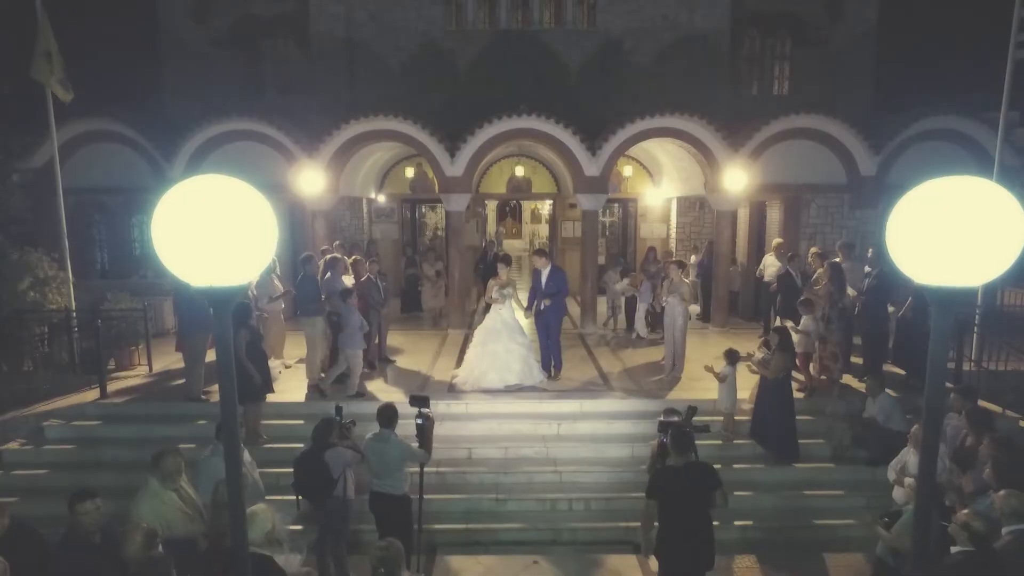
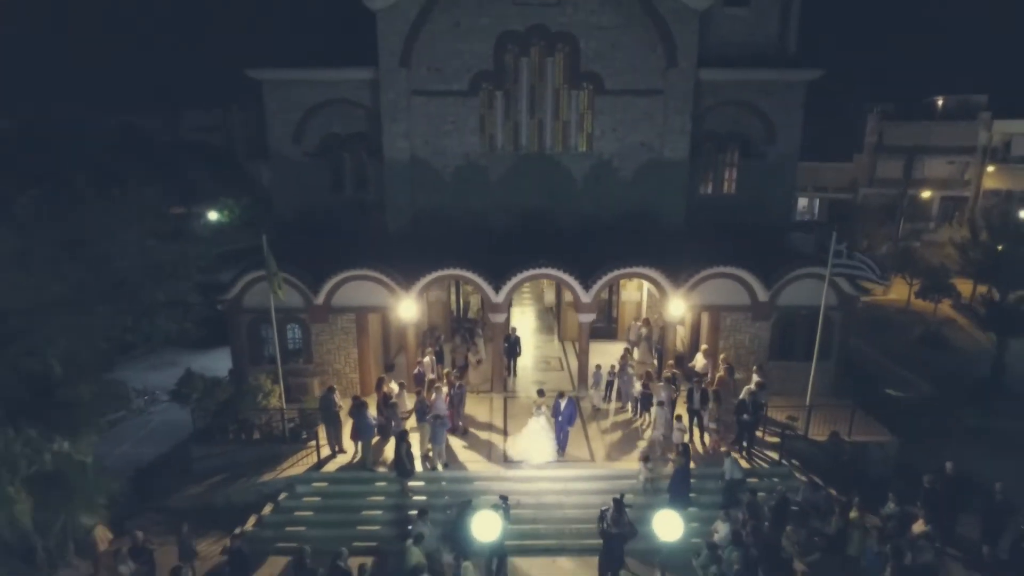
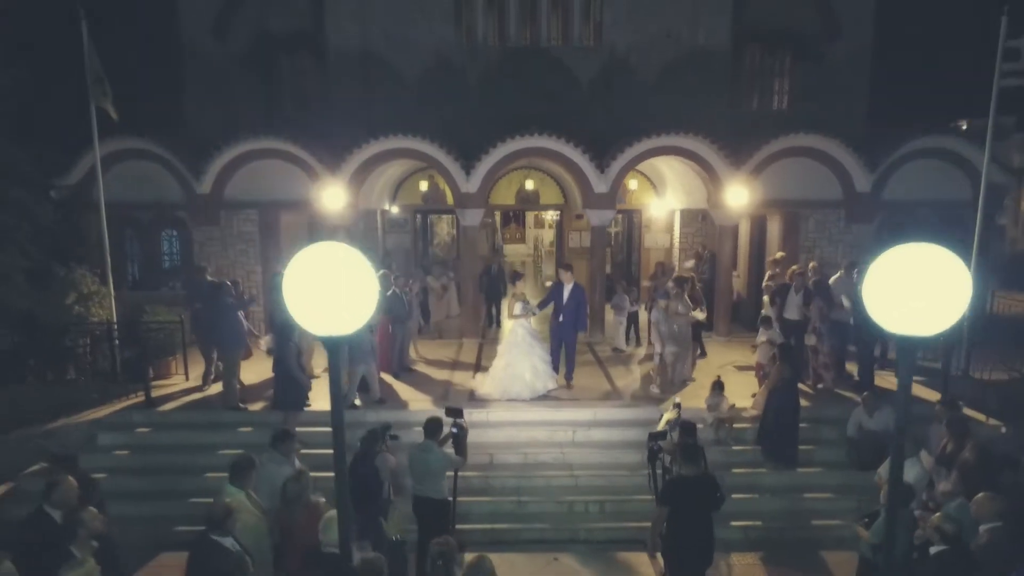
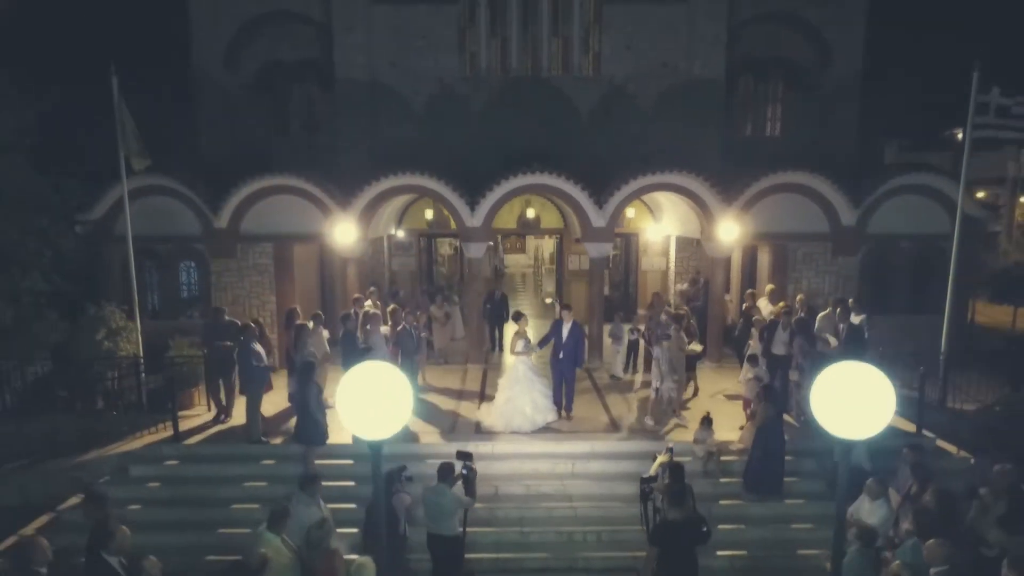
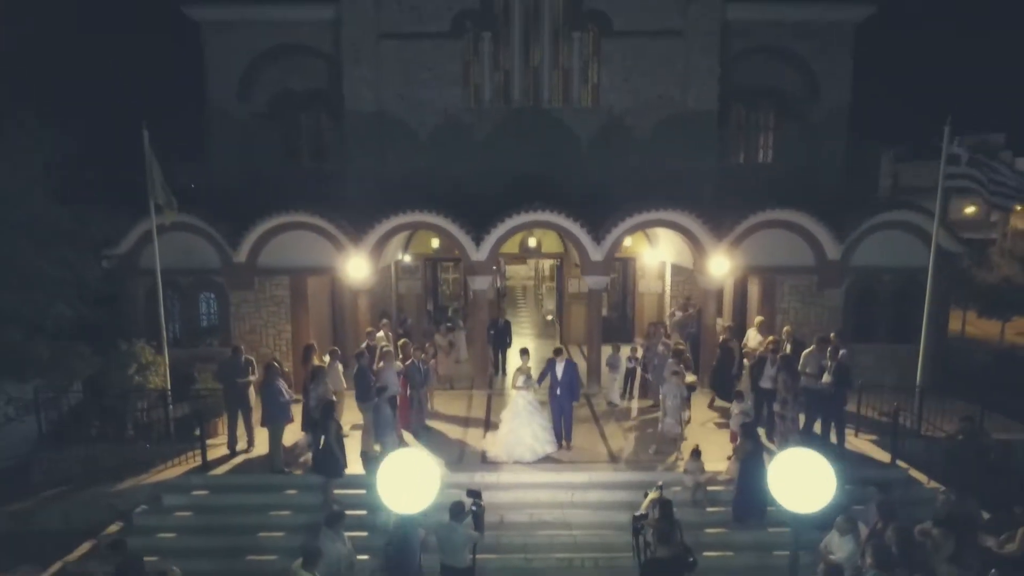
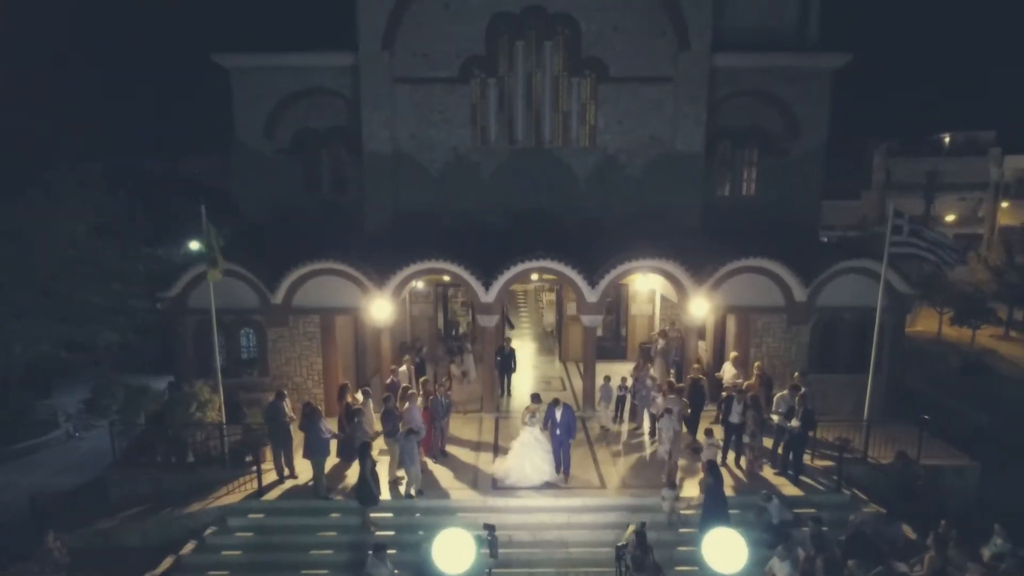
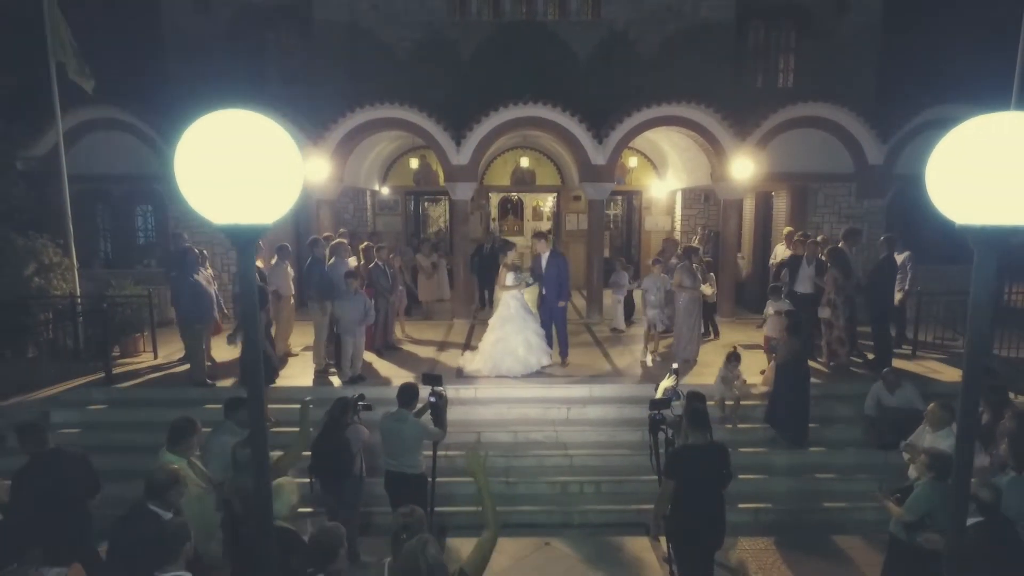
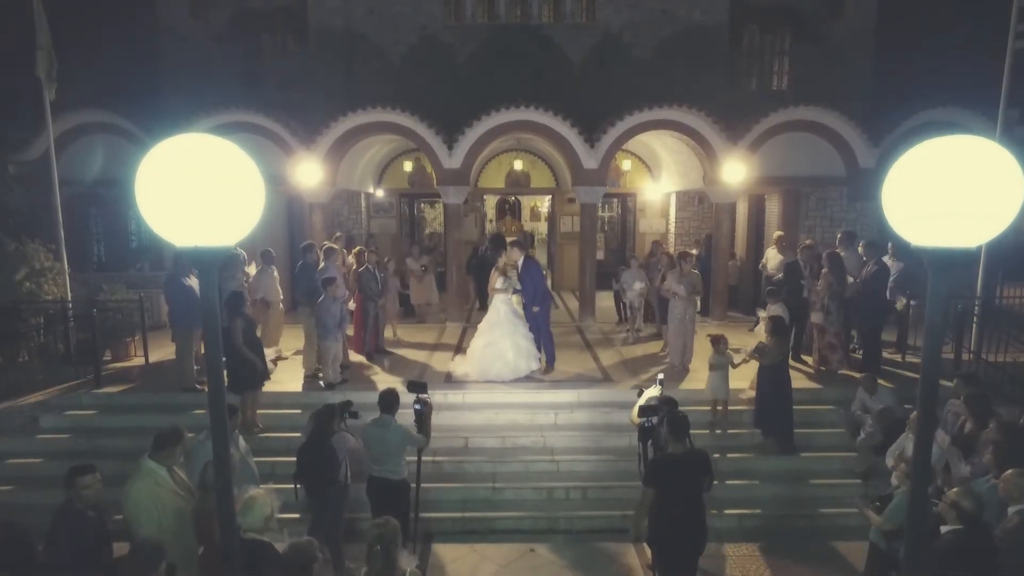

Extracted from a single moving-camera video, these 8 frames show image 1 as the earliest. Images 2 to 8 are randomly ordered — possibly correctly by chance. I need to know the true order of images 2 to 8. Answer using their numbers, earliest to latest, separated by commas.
8, 7, 3, 4, 5, 6, 2
